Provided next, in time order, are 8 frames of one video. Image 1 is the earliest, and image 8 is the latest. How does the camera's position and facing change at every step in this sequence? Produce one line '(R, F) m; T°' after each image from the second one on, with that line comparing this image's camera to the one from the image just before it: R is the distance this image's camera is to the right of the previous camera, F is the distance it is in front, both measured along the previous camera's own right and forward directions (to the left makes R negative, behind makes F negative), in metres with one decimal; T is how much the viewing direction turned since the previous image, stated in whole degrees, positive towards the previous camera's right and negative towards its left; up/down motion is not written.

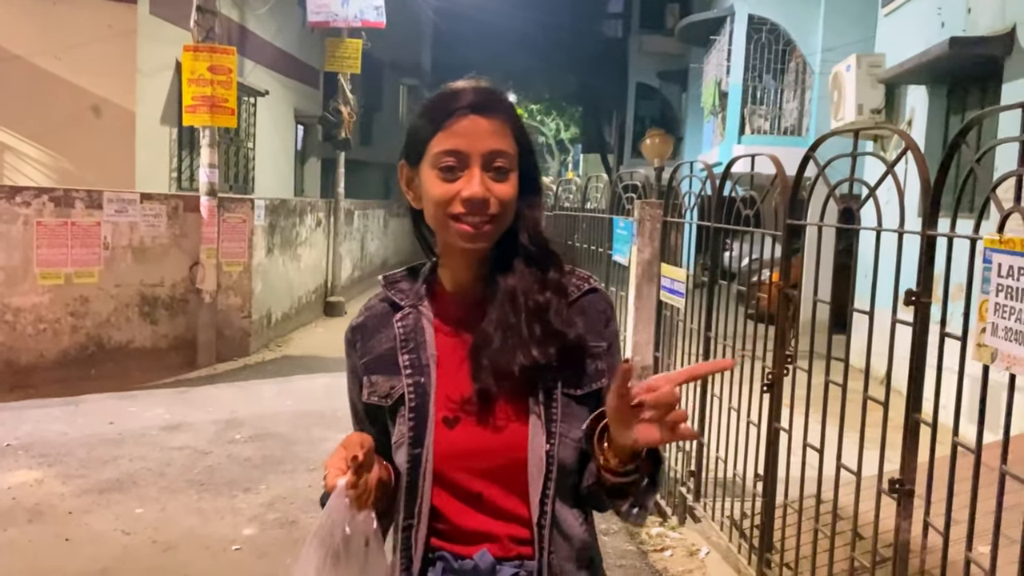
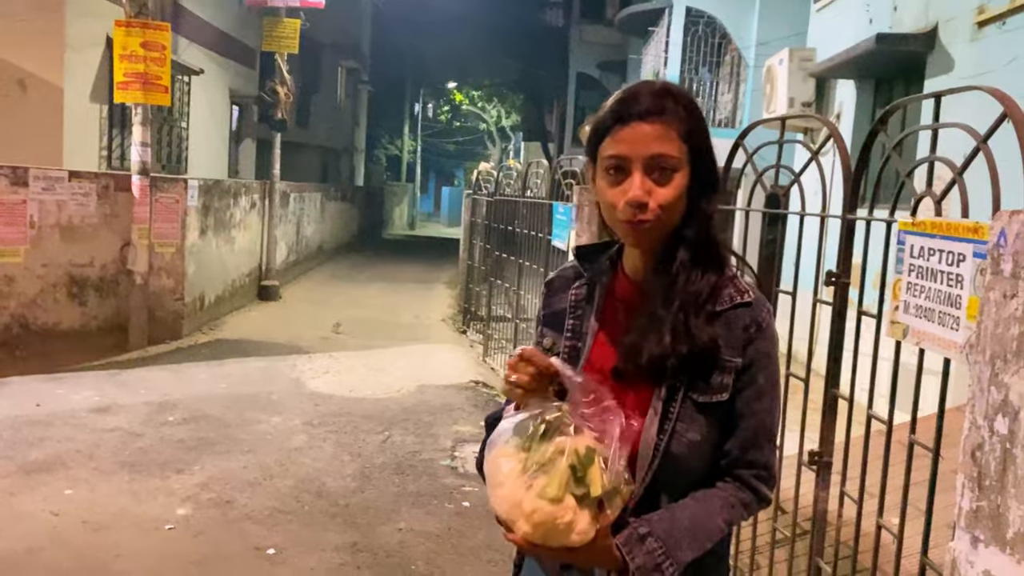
(0.0, -0.1) m; +4°
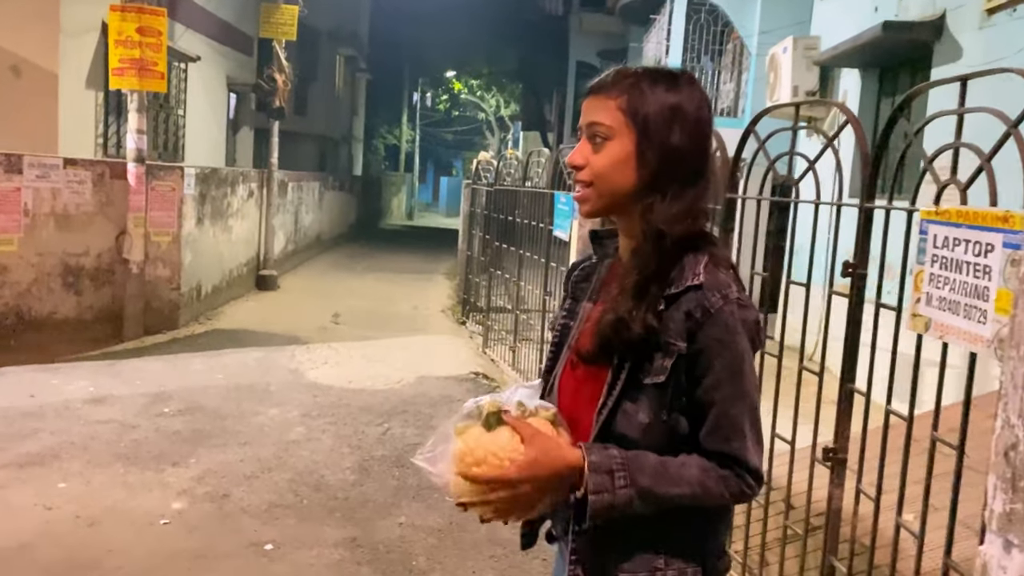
(0.0, +0.1) m; 0°
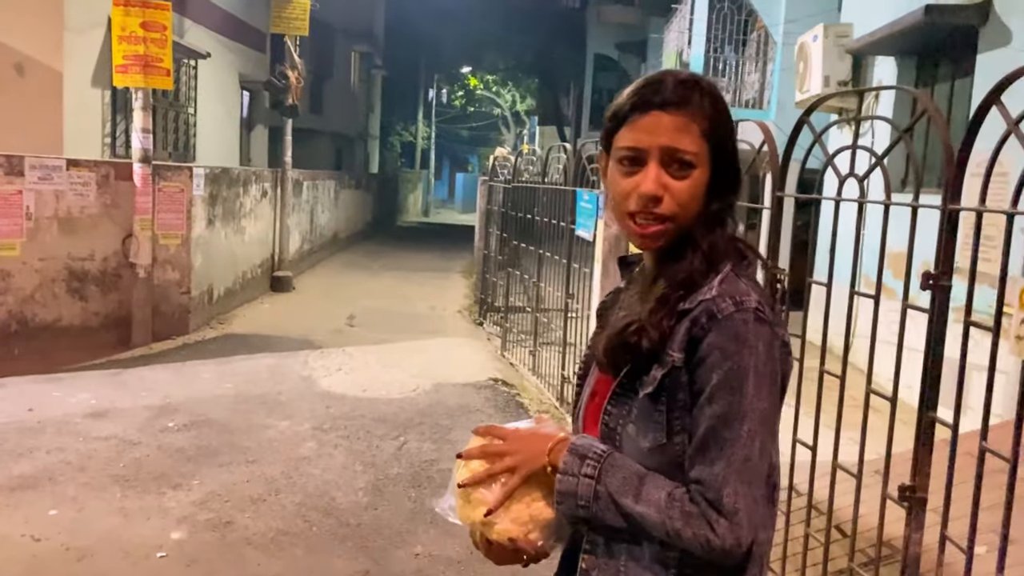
(0.0, +0.4) m; -1°
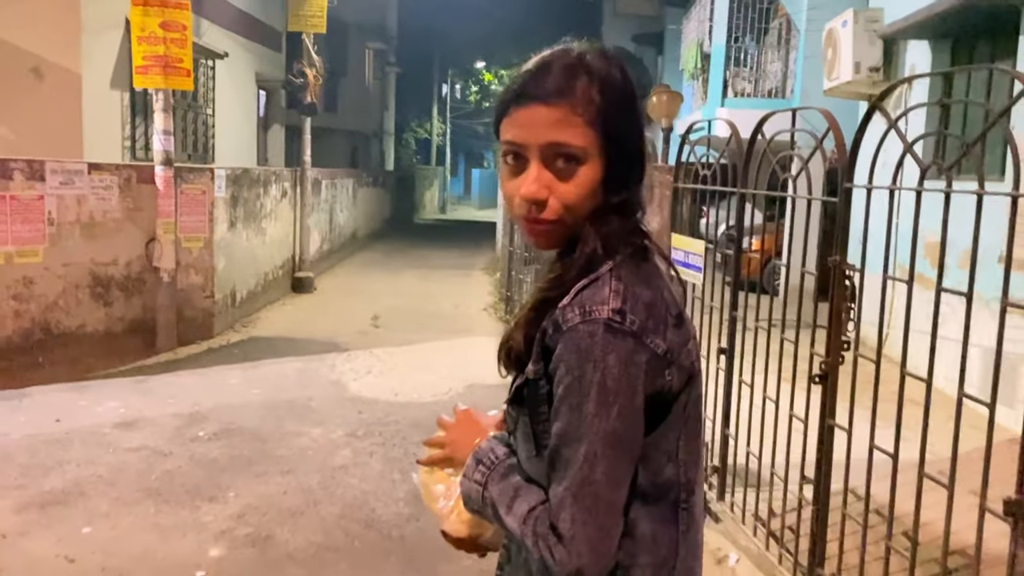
(-0.1, +0.2) m; -1°
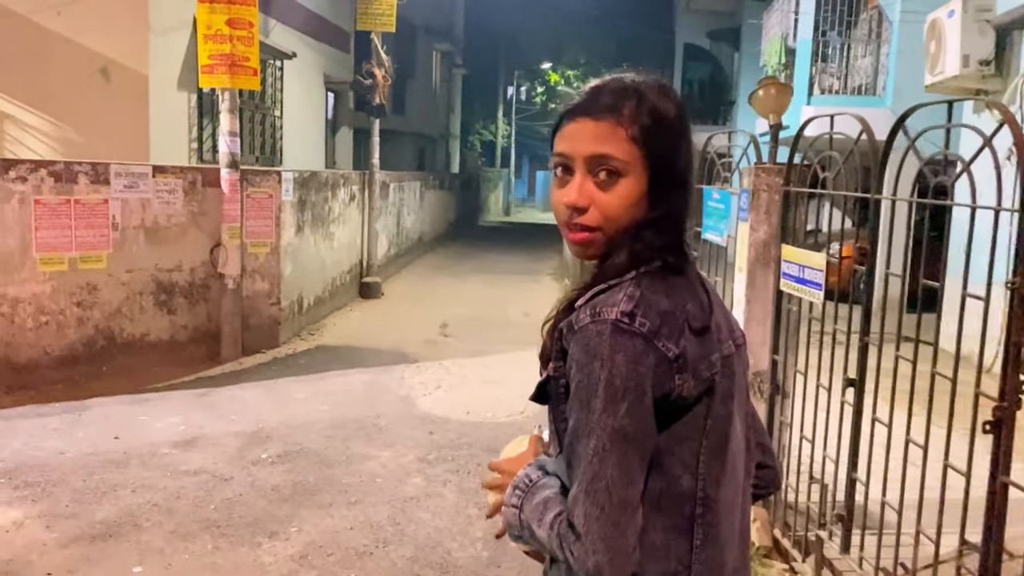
(-0.1, +0.5) m; -4°
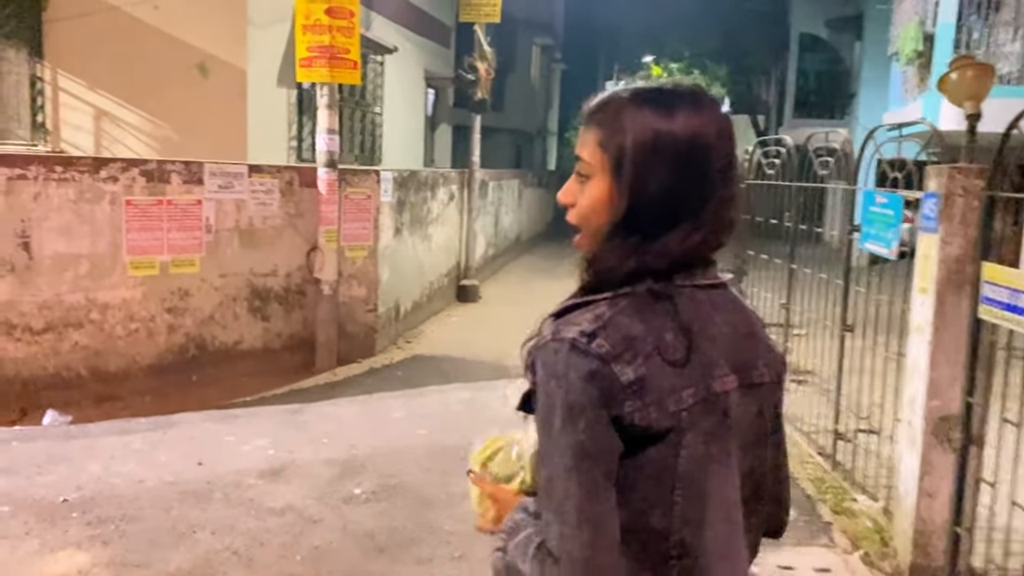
(-0.2, +0.7) m; -6°
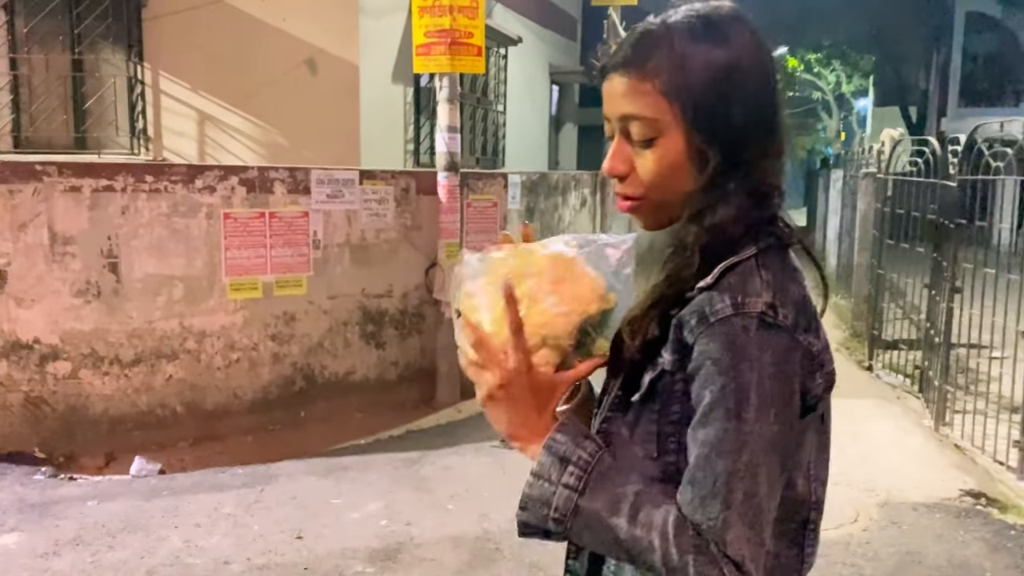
(-0.3, +1.1) m; -8°
